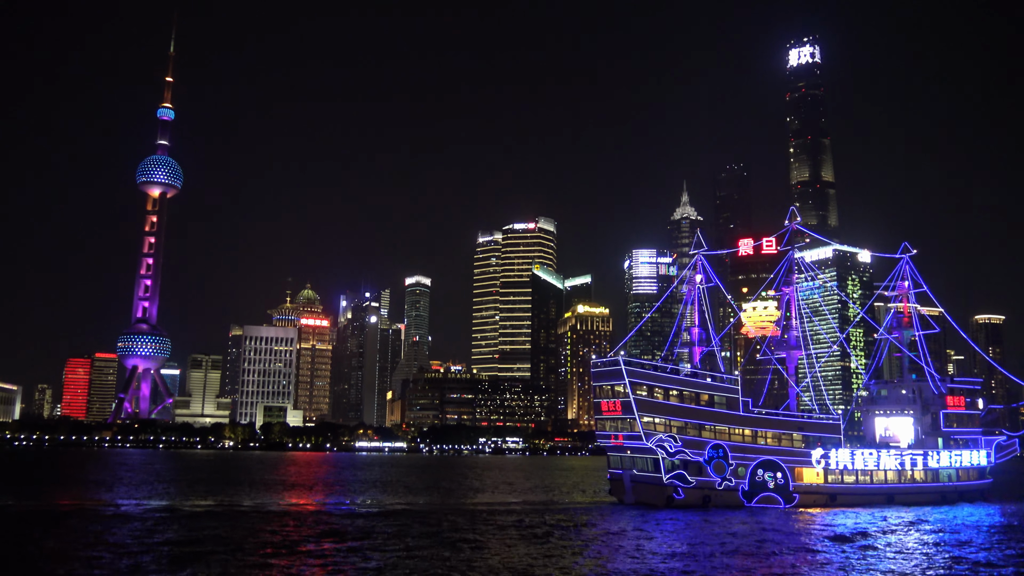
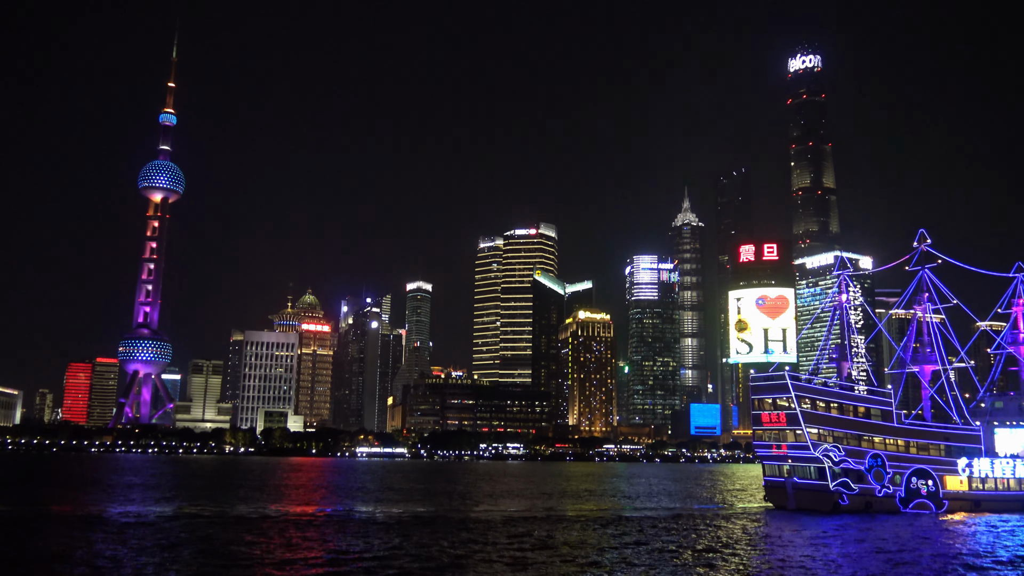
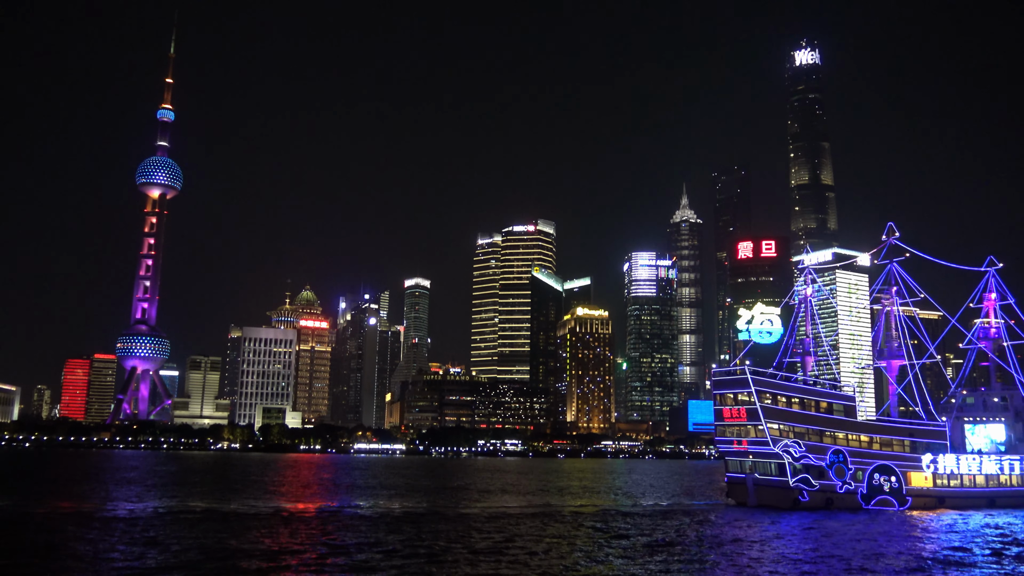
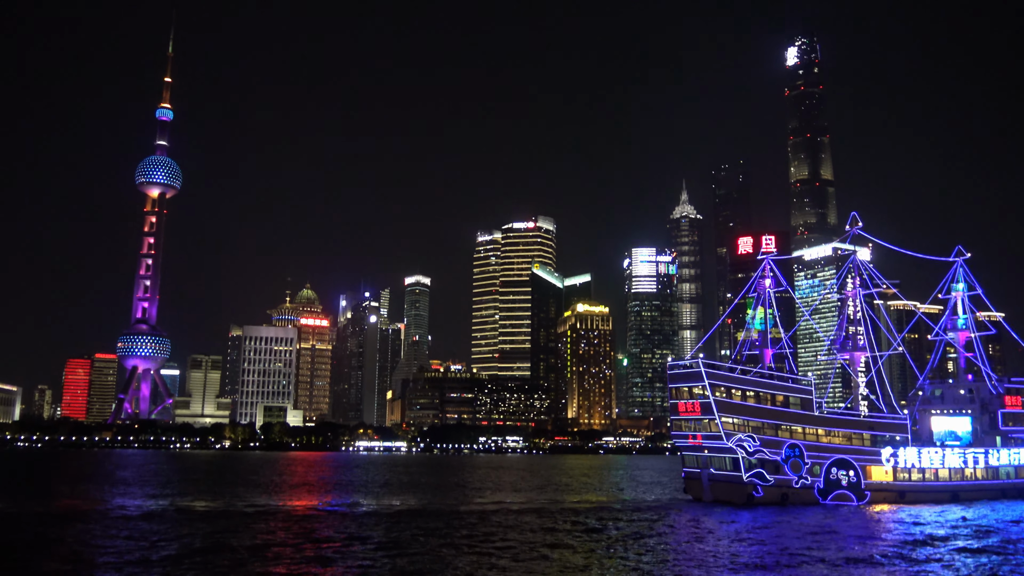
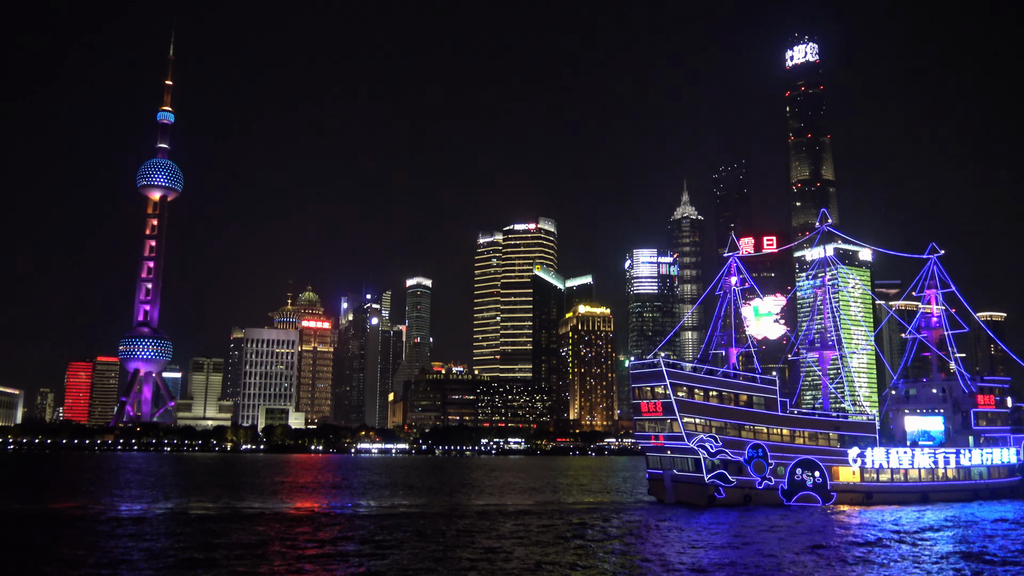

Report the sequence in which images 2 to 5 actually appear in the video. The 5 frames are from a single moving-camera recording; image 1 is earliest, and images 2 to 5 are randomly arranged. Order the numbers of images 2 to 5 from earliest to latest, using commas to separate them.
5, 4, 3, 2
